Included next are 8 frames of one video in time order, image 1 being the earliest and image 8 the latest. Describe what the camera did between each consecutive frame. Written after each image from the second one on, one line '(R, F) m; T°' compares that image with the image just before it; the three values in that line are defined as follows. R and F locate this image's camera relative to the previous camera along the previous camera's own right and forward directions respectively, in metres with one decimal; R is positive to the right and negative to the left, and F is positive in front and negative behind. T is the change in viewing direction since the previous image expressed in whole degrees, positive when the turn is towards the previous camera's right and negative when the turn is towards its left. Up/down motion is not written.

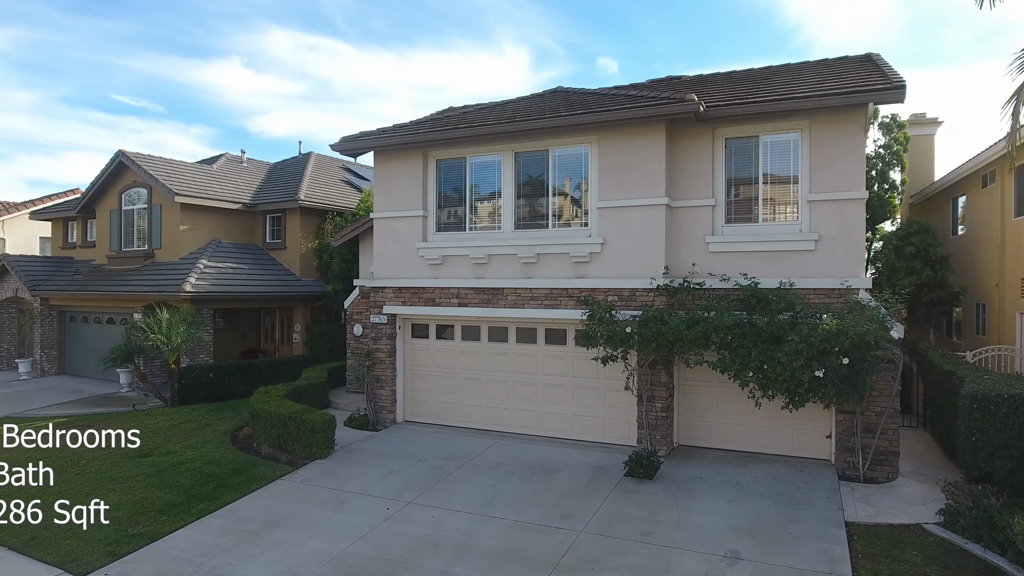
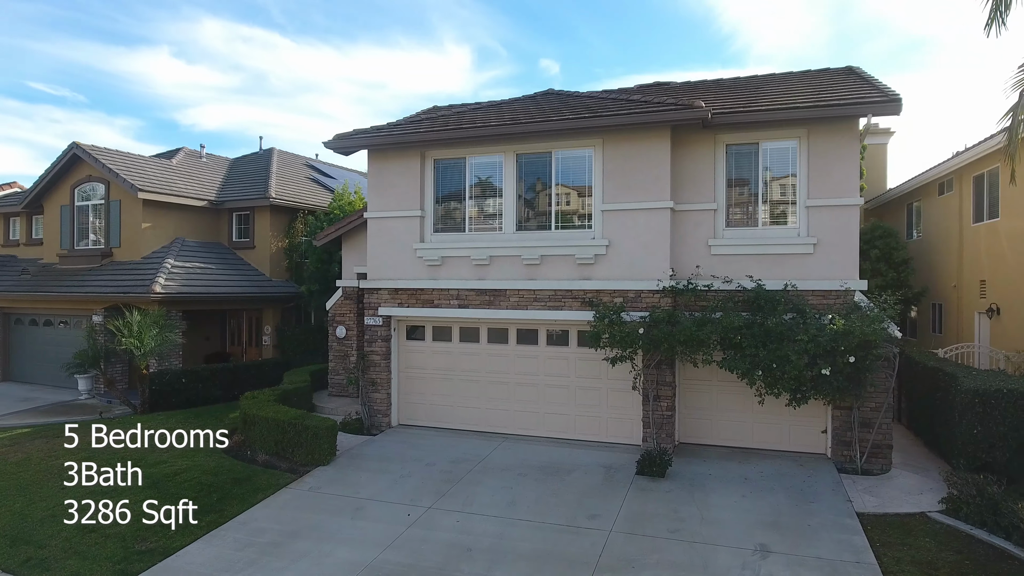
(-1.0, +0.1) m; +5°
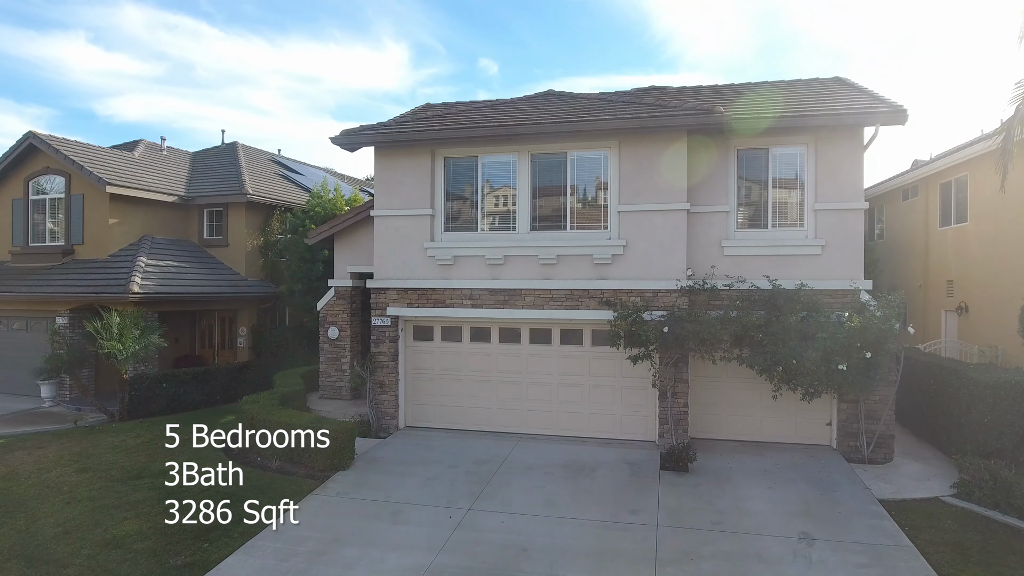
(-1.2, +0.1) m; +5°
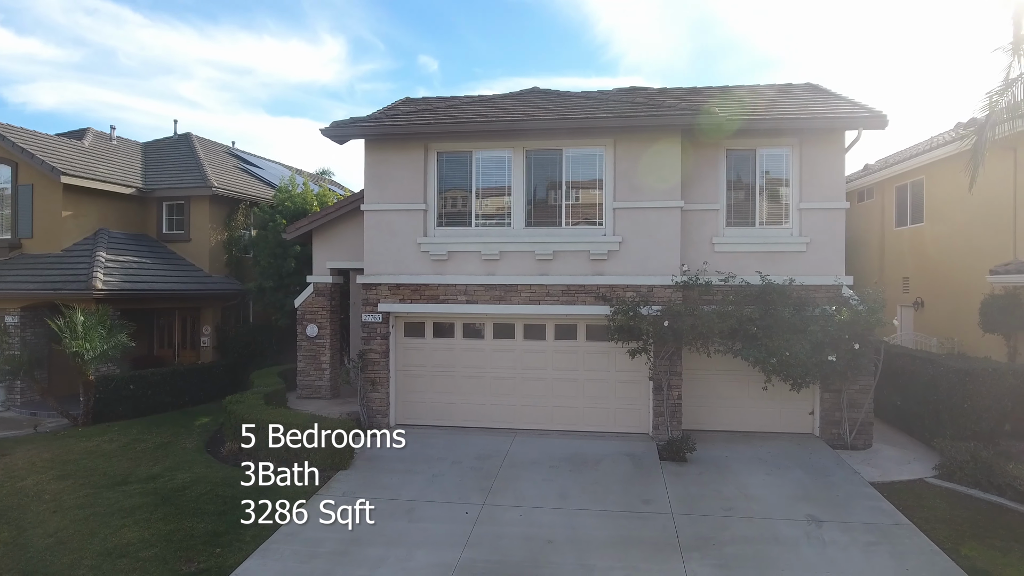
(-0.9, 0.0) m; +5°
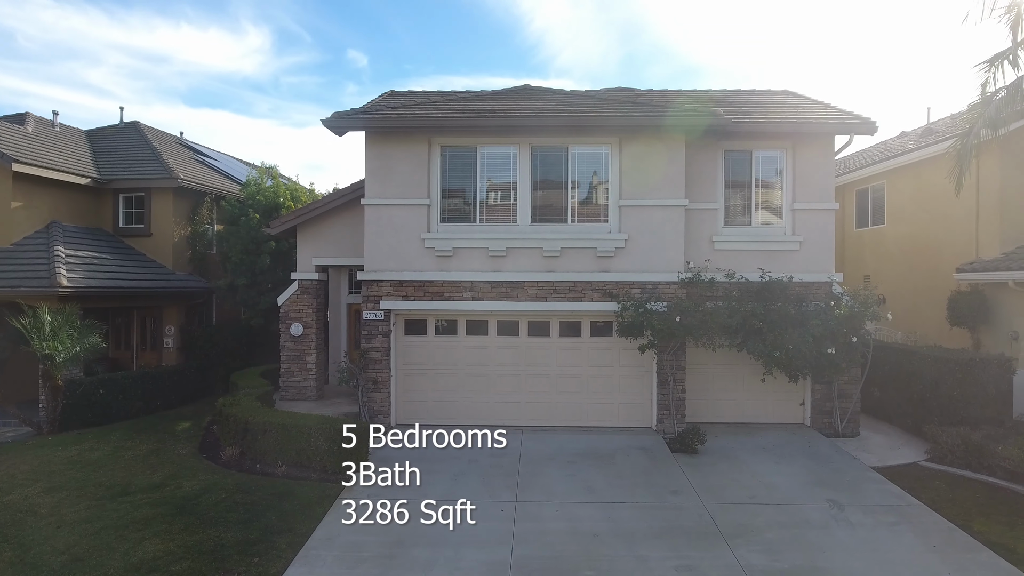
(-1.2, +0.1) m; +6°
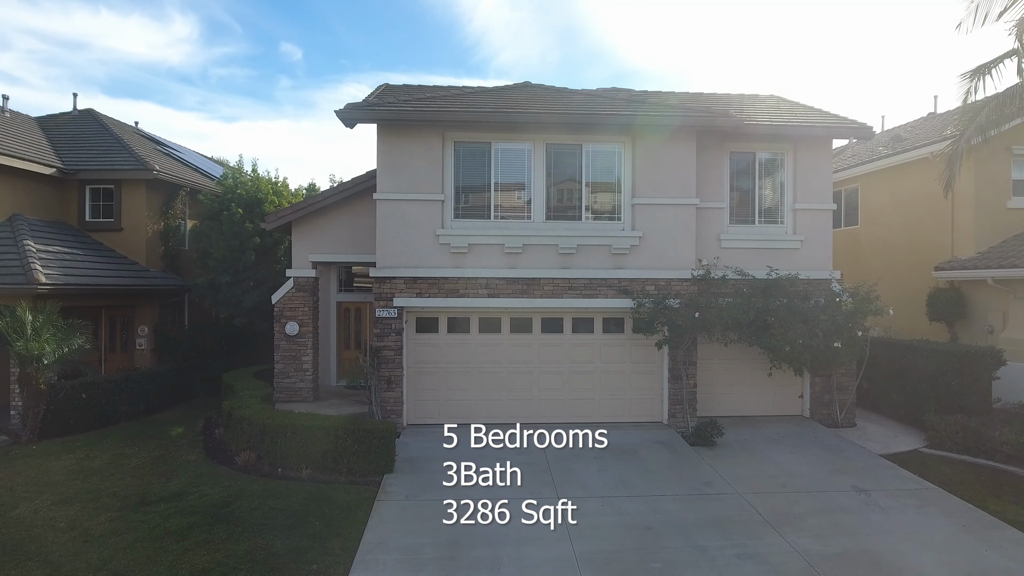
(-1.2, +0.1) m; +5°
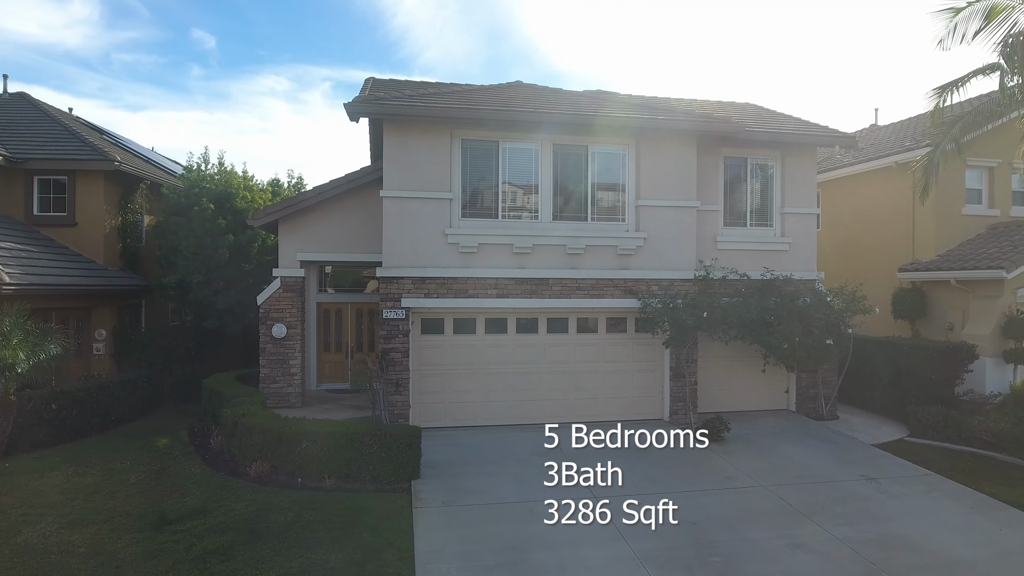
(-1.3, +0.1) m; +7°
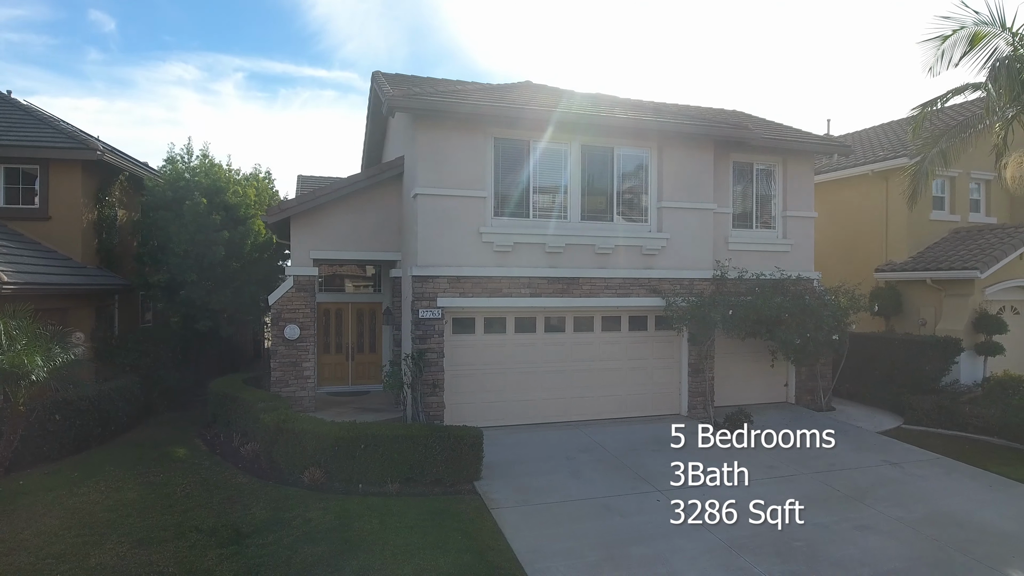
(-1.7, +0.1) m; +7°
